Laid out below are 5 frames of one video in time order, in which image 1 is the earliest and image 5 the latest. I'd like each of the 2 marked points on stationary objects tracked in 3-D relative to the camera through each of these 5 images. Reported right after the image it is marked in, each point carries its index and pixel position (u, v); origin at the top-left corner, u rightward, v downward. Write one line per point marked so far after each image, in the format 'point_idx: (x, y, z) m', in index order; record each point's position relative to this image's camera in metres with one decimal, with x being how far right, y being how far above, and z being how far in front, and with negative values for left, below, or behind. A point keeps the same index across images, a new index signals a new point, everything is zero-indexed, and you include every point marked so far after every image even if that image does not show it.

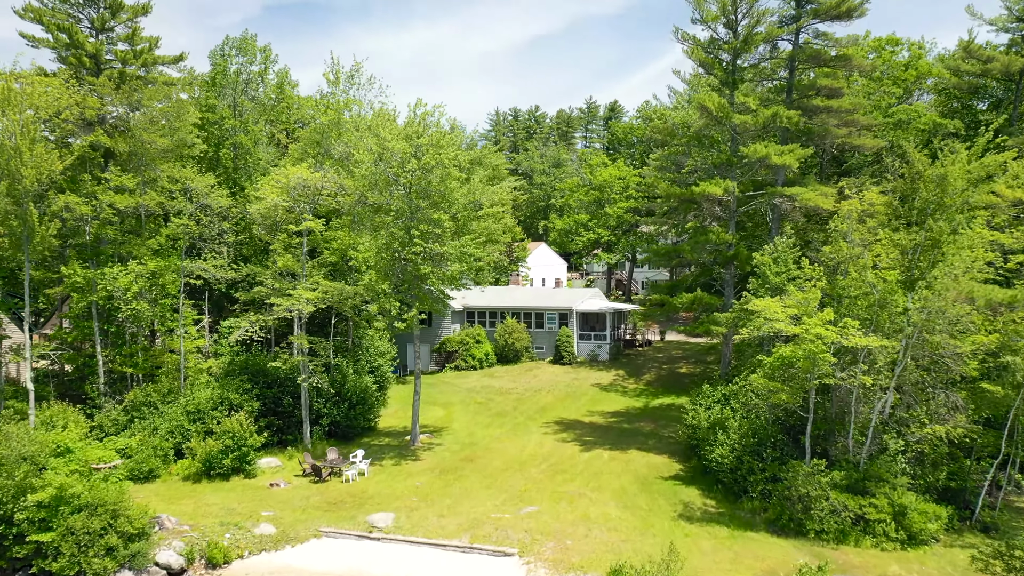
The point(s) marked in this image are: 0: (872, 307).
0: (+6.4, -0.3, +15.7) m
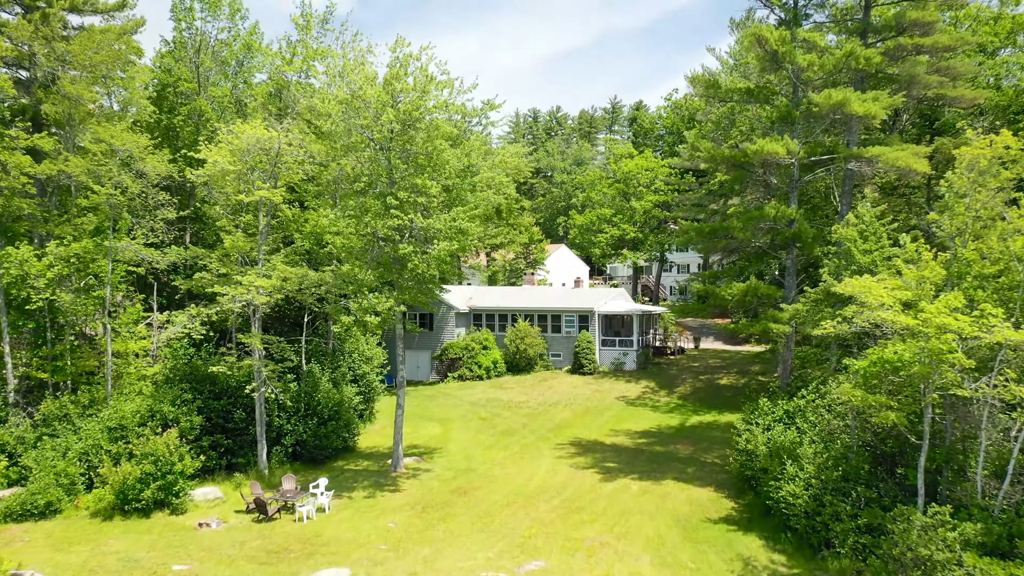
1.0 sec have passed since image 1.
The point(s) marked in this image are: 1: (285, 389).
0: (+6.4, 0.0, +11.2) m
1: (-4.1, -2.2, +19.5) m
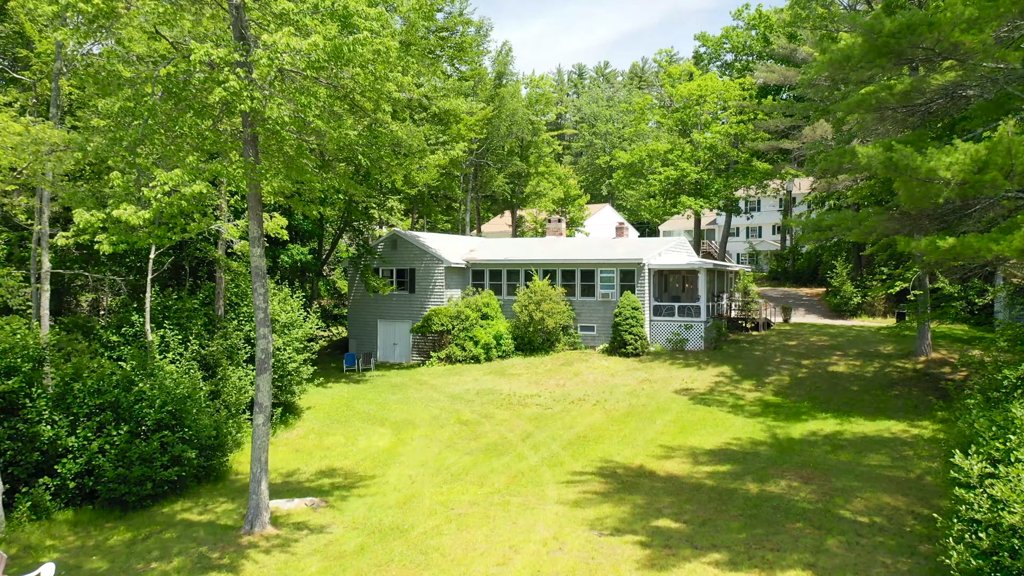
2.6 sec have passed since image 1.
0: (+5.7, +1.0, +2.3) m
1: (-4.3, -1.1, +11.2) m
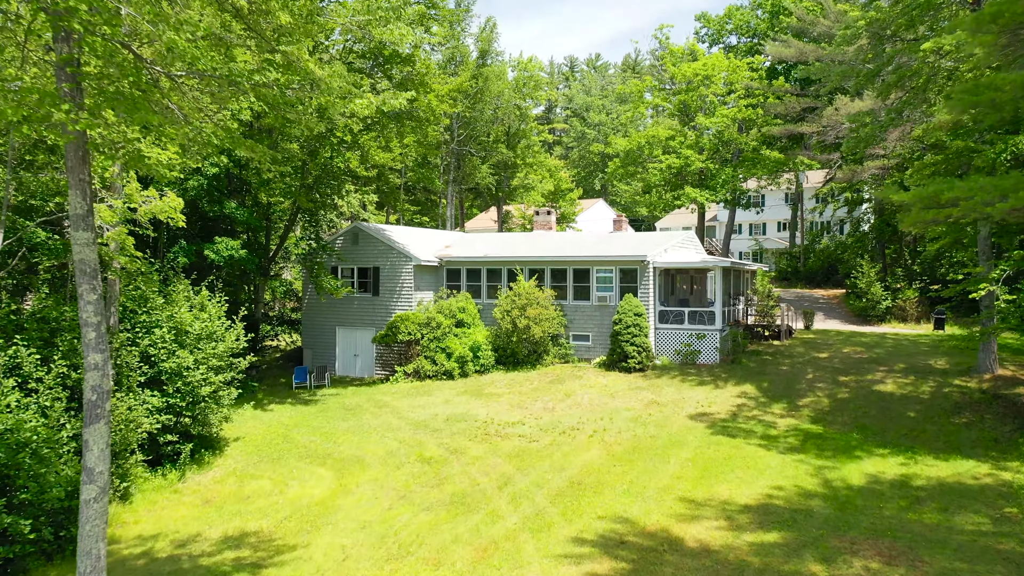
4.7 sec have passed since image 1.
0: (+5.5, +0.9, -0.6) m
1: (-4.6, -1.1, +8.2) m
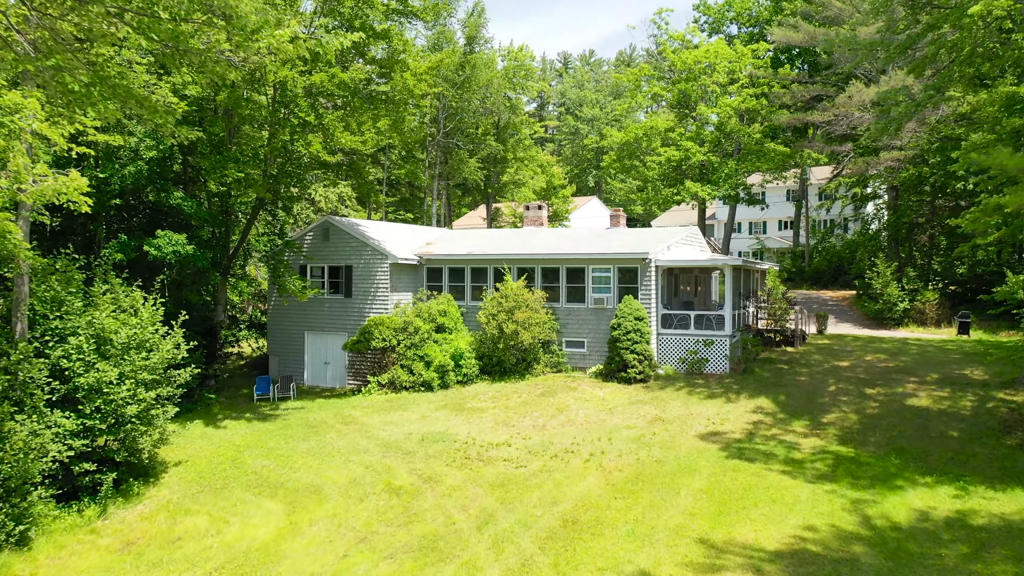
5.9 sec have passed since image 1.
0: (+5.4, +0.9, -2.2) m
1: (-4.8, -1.1, +6.5) m
